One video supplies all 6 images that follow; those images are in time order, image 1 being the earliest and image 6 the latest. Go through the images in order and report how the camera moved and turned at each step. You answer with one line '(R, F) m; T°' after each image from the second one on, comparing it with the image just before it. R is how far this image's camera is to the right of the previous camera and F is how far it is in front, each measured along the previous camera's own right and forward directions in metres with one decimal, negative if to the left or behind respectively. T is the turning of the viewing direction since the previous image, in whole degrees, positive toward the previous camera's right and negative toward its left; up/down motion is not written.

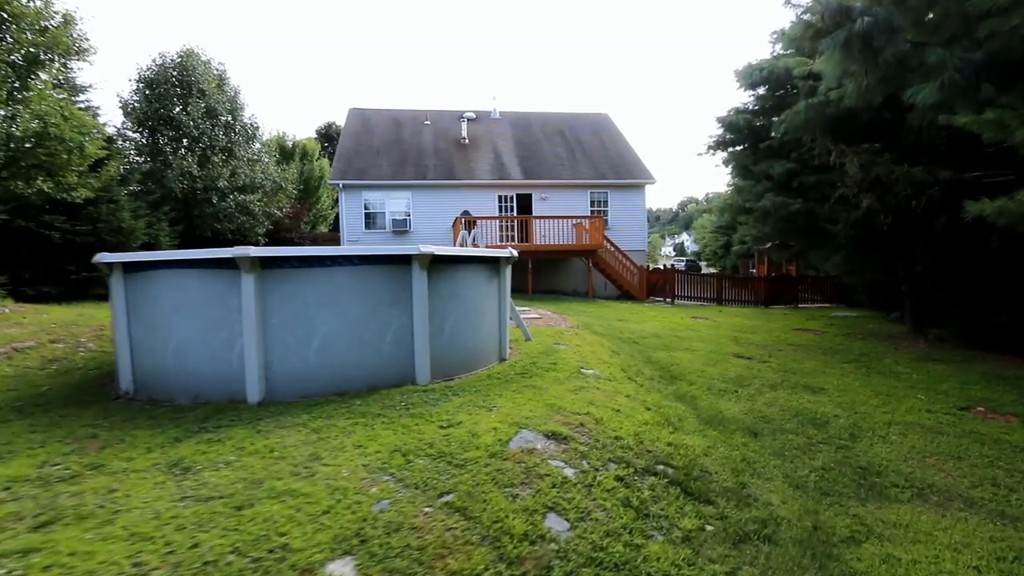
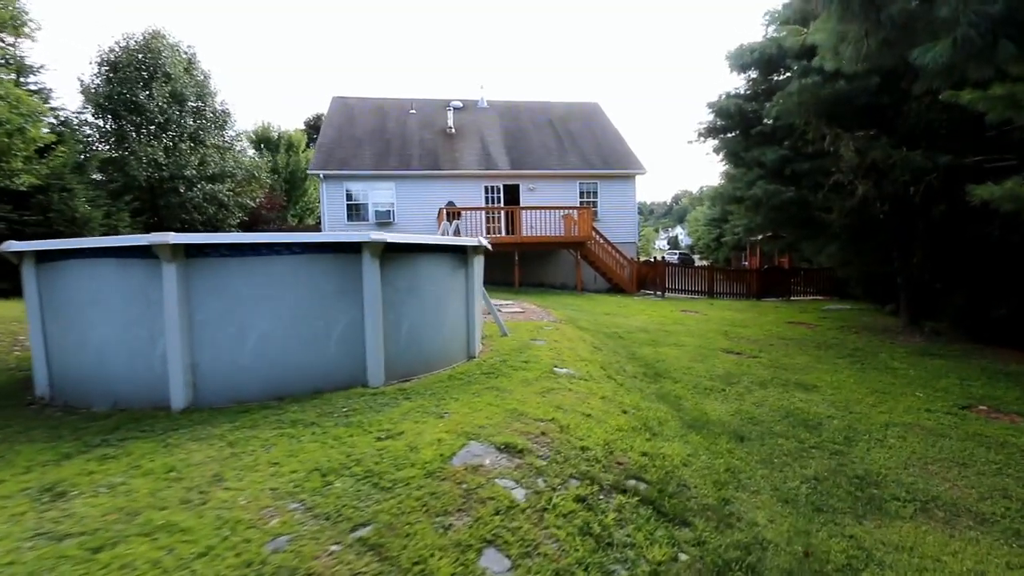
(+0.3, +0.5) m; +1°
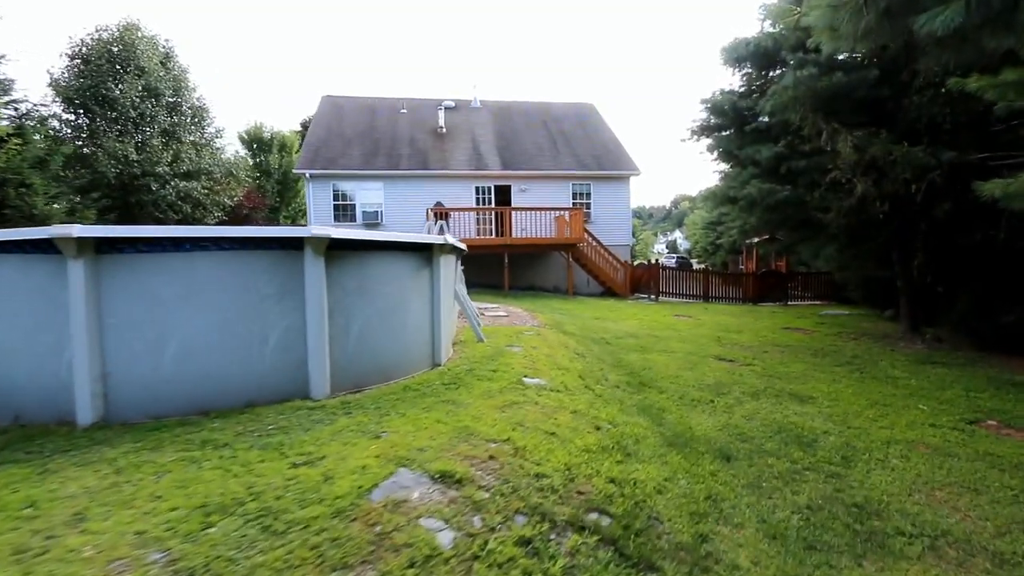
(+0.3, +0.4) m; 0°
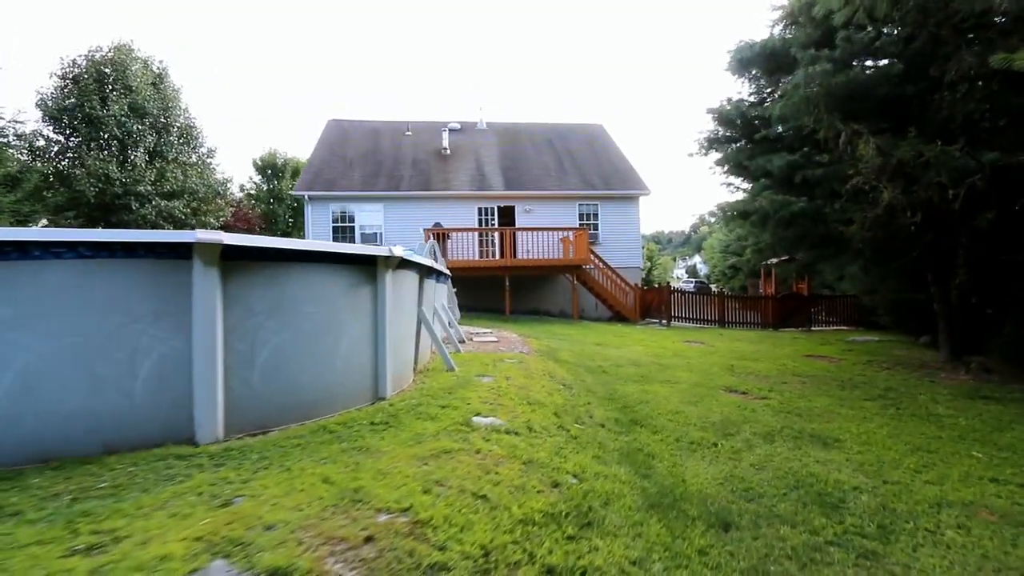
(+0.6, +0.8) m; -2°
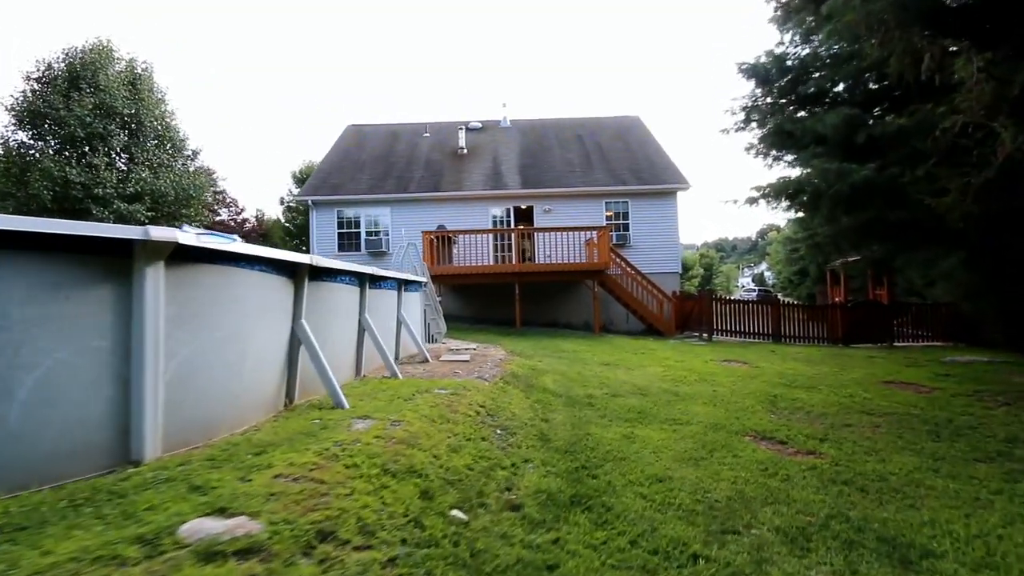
(+1.3, +1.9) m; -7°
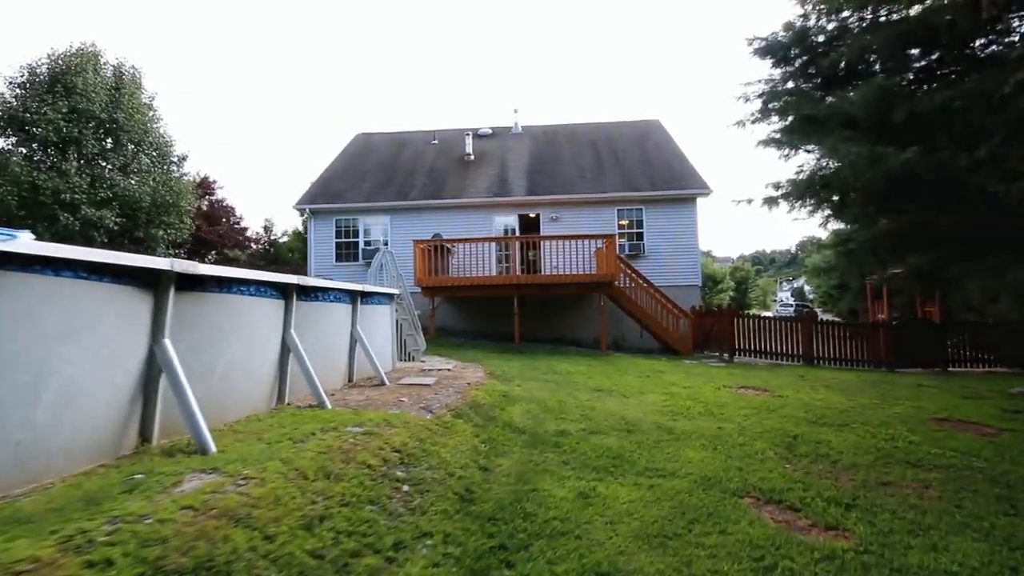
(+0.8, +1.0) m; -4°
